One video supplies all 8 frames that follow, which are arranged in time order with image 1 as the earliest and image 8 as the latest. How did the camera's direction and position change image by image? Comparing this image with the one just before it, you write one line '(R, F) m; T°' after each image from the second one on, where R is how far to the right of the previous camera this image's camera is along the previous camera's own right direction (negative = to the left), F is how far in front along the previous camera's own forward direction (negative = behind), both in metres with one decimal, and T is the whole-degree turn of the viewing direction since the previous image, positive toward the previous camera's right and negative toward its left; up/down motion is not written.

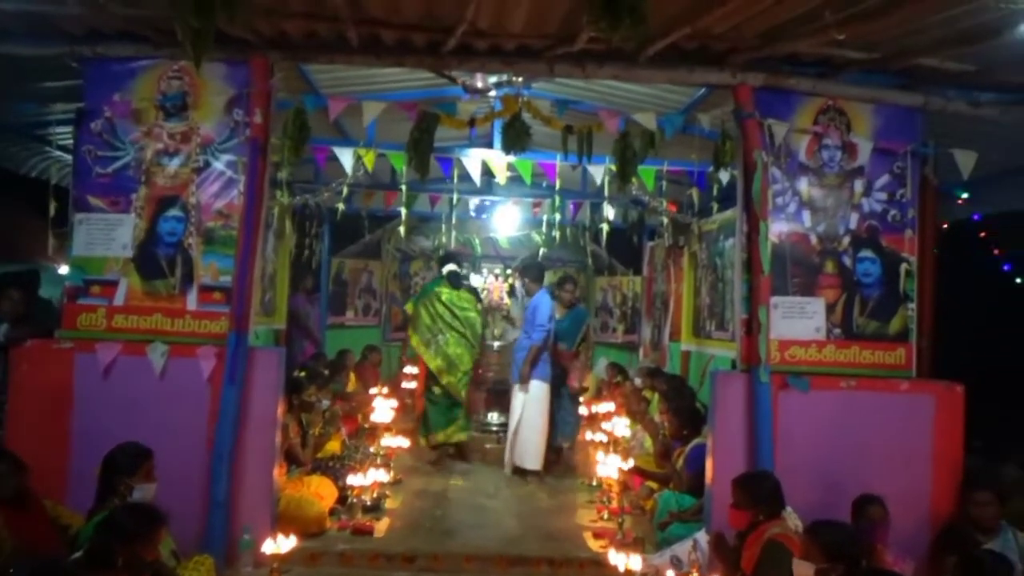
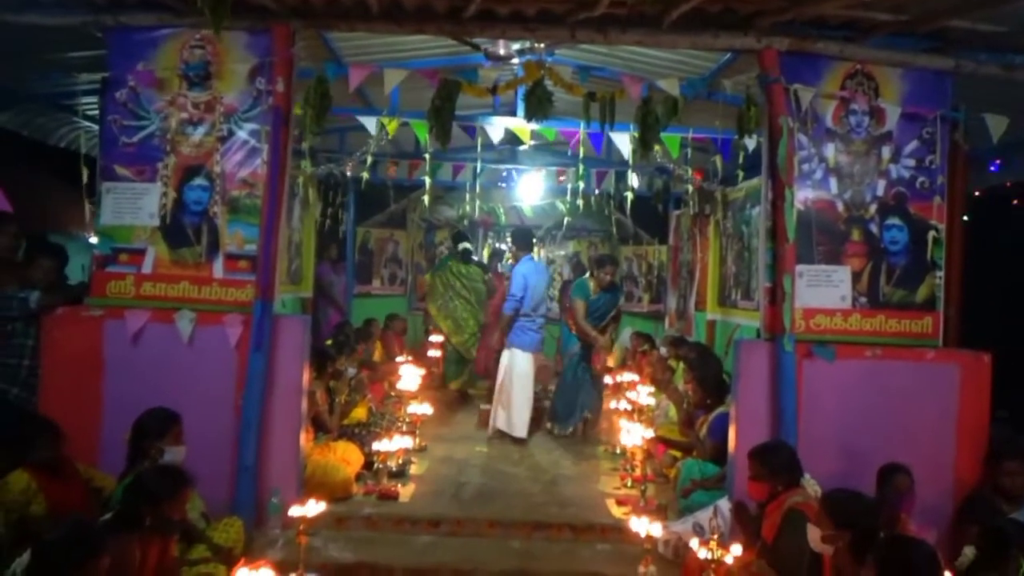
(0.0, 0.0) m; -2°
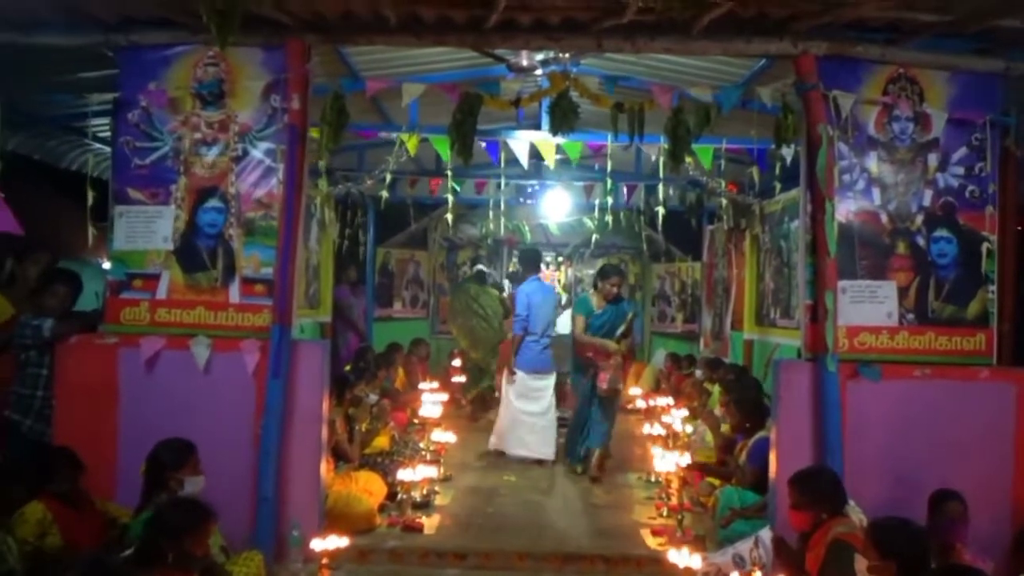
(0.0, +0.2) m; -2°
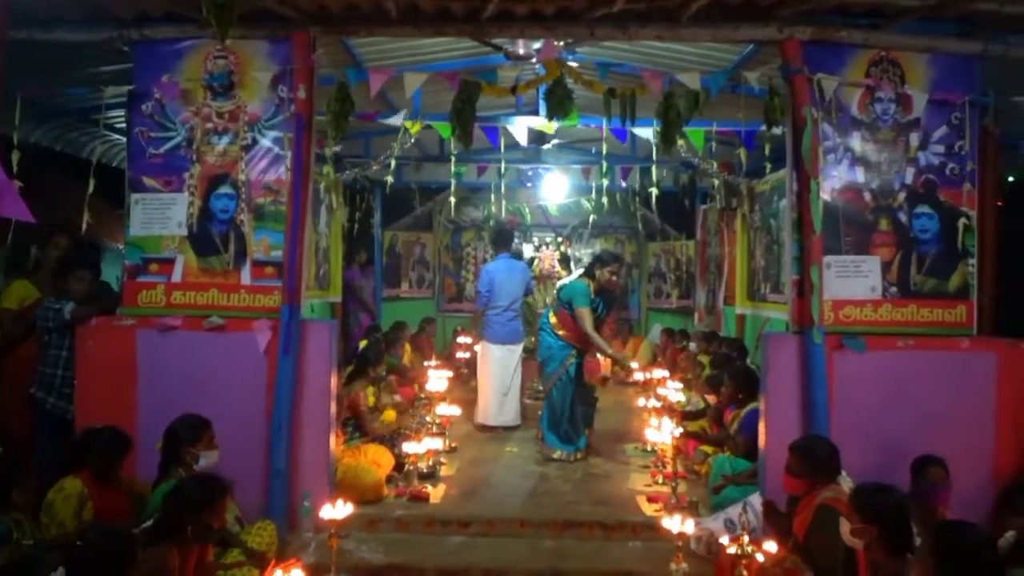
(+0.1, -0.2) m; 0°
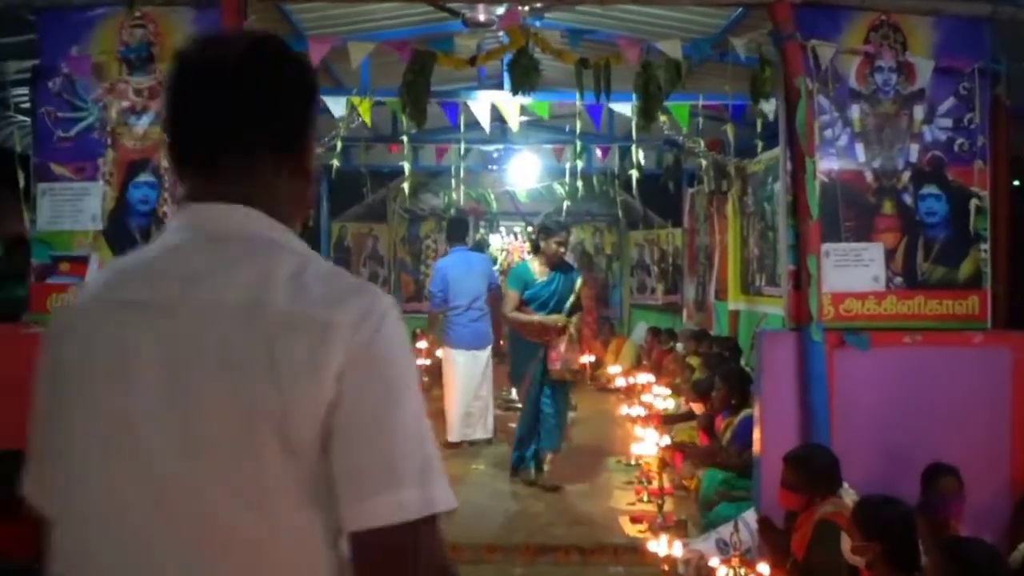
(0.0, +0.6) m; +2°
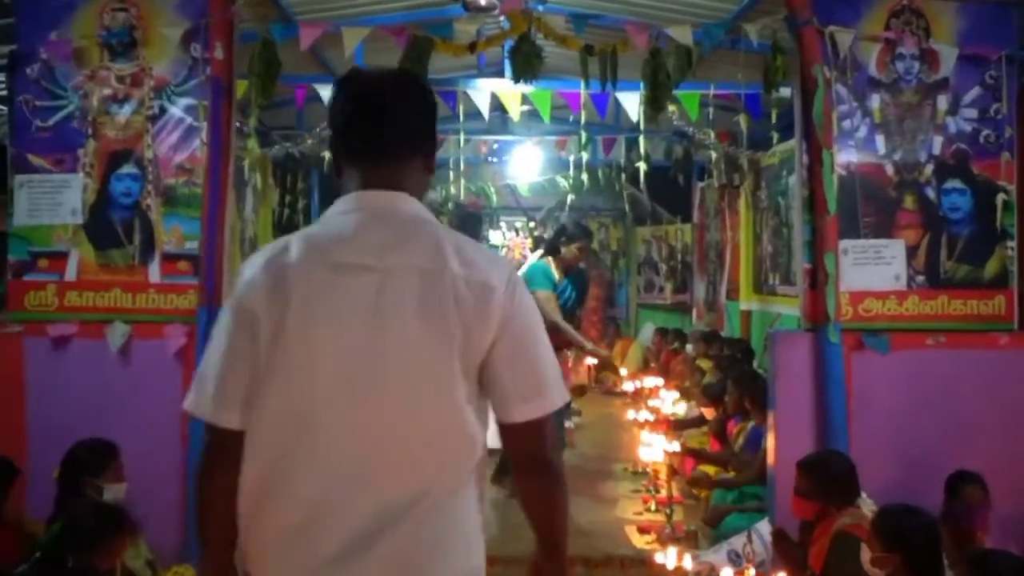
(0.0, +0.2) m; 0°
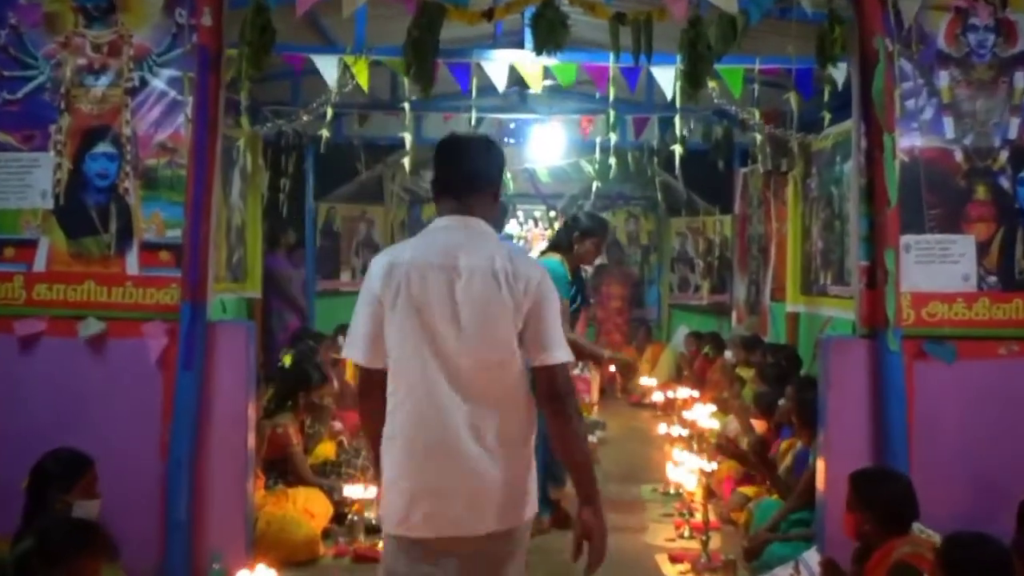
(0.0, +0.5) m; -1°
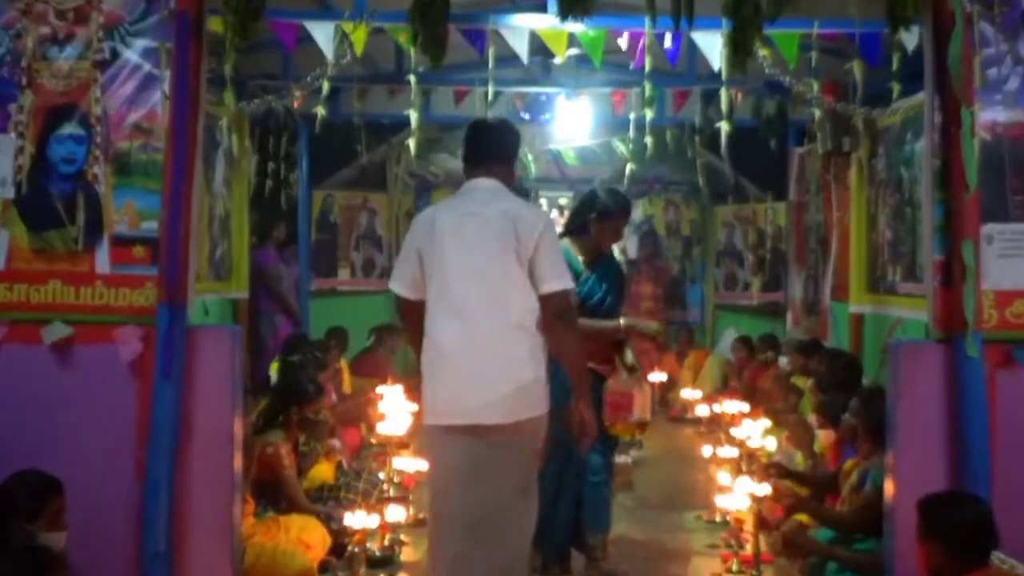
(0.0, +0.5) m; -1°
